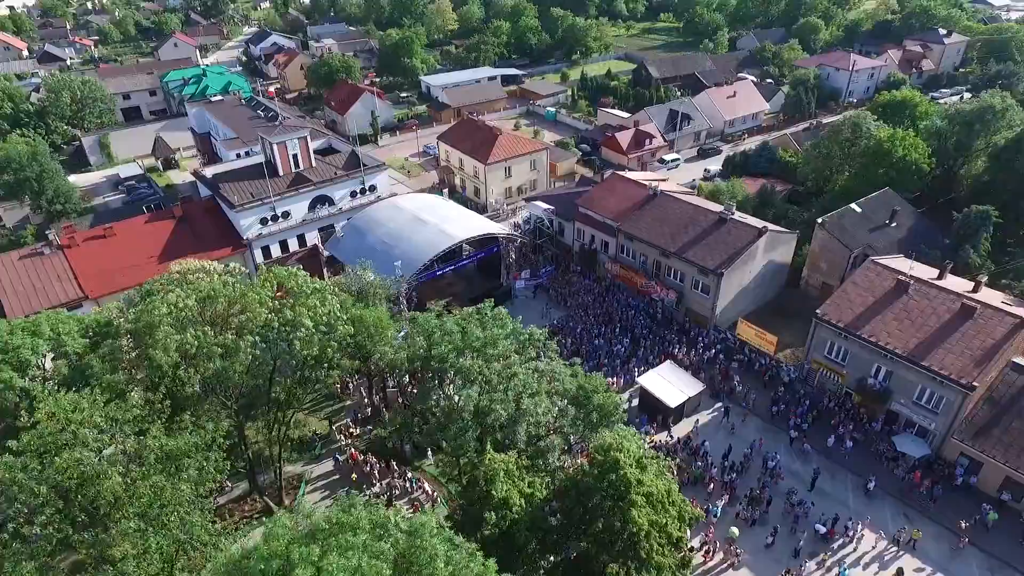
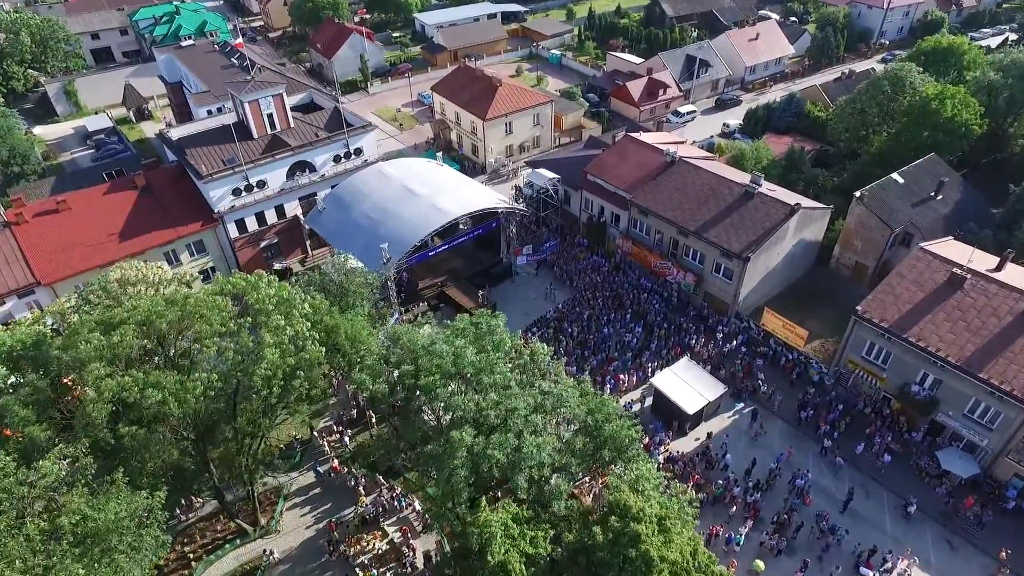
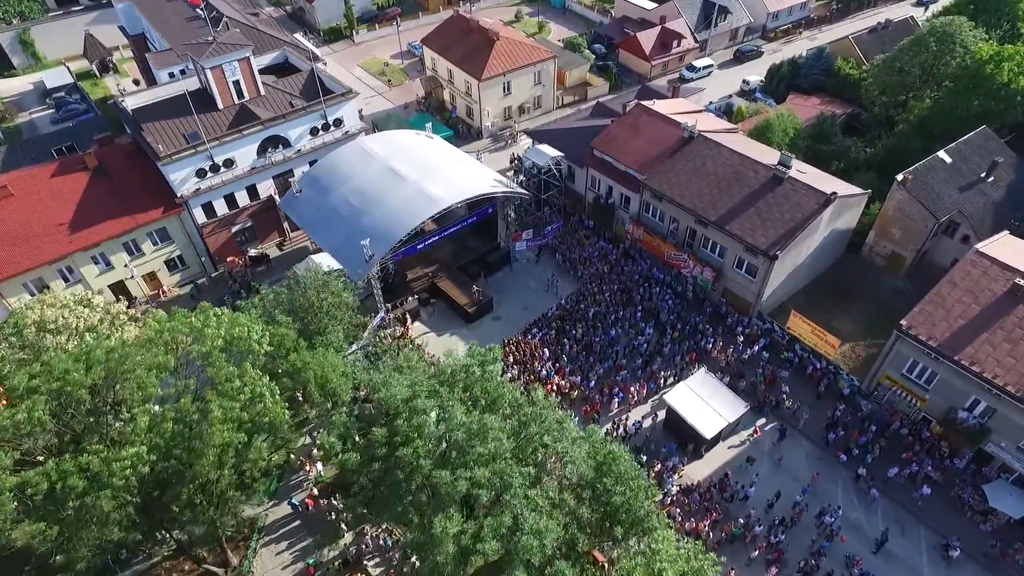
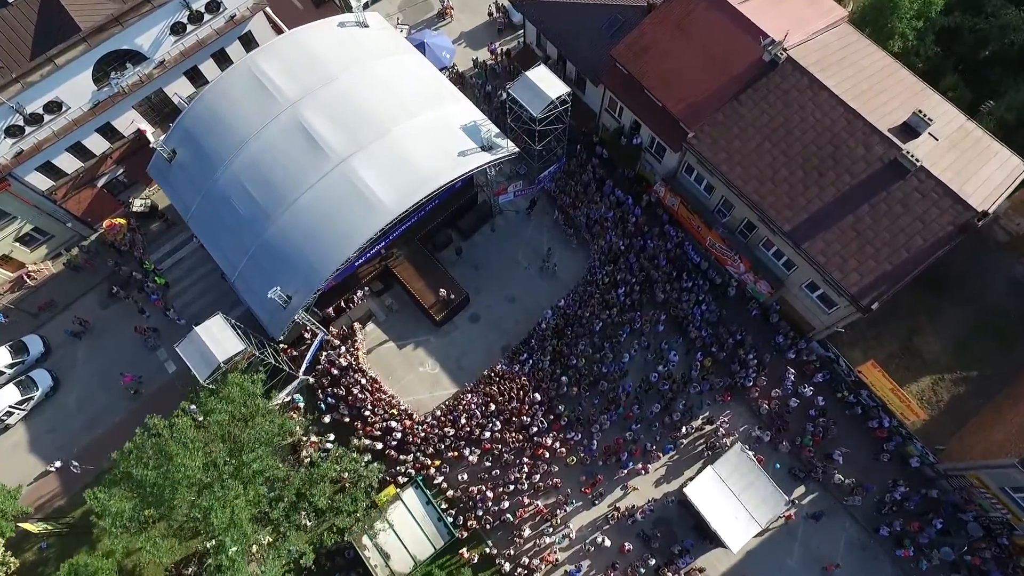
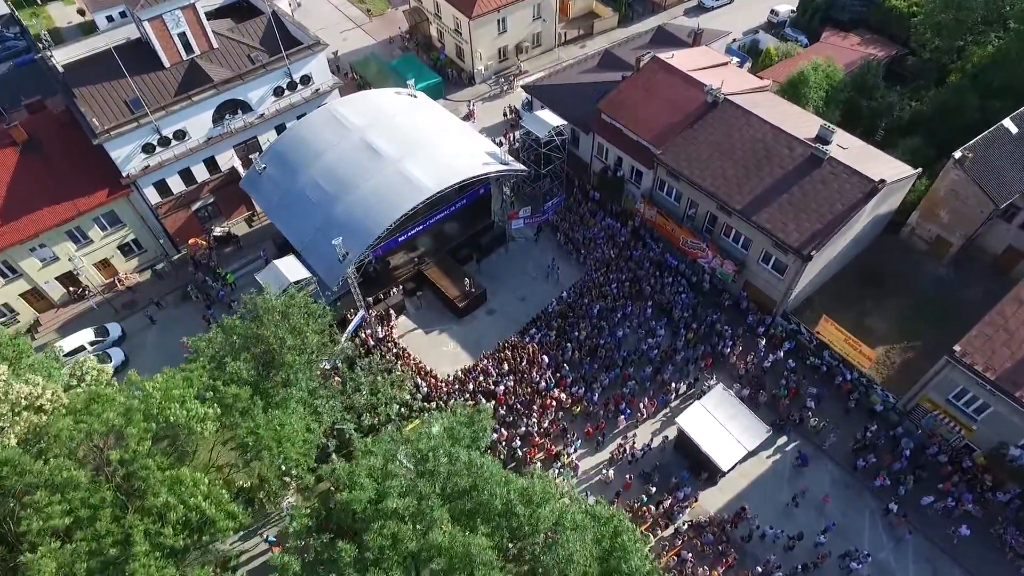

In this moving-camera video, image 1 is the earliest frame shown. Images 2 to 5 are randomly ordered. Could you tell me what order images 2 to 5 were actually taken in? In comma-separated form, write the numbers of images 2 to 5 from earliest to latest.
2, 3, 5, 4
